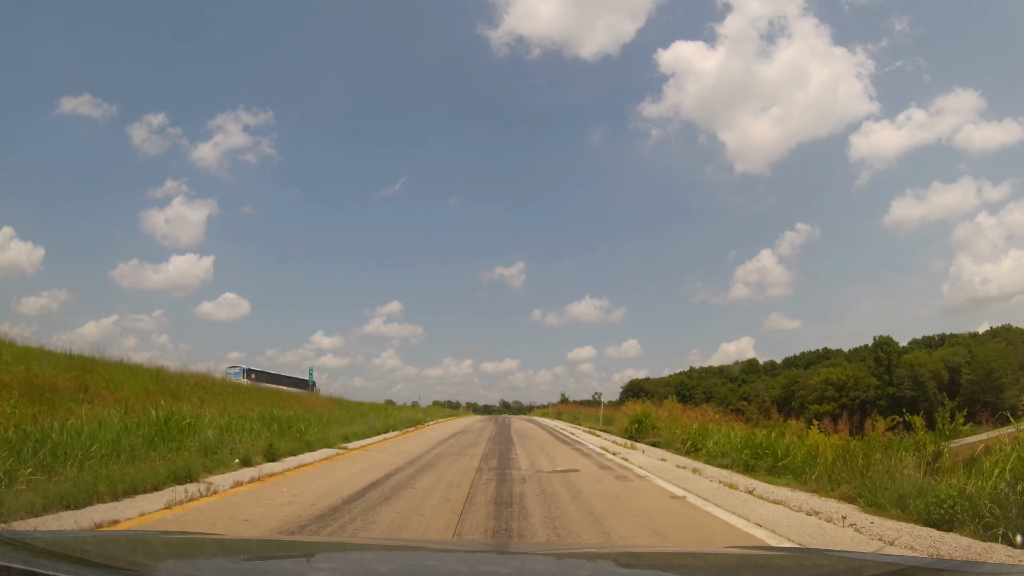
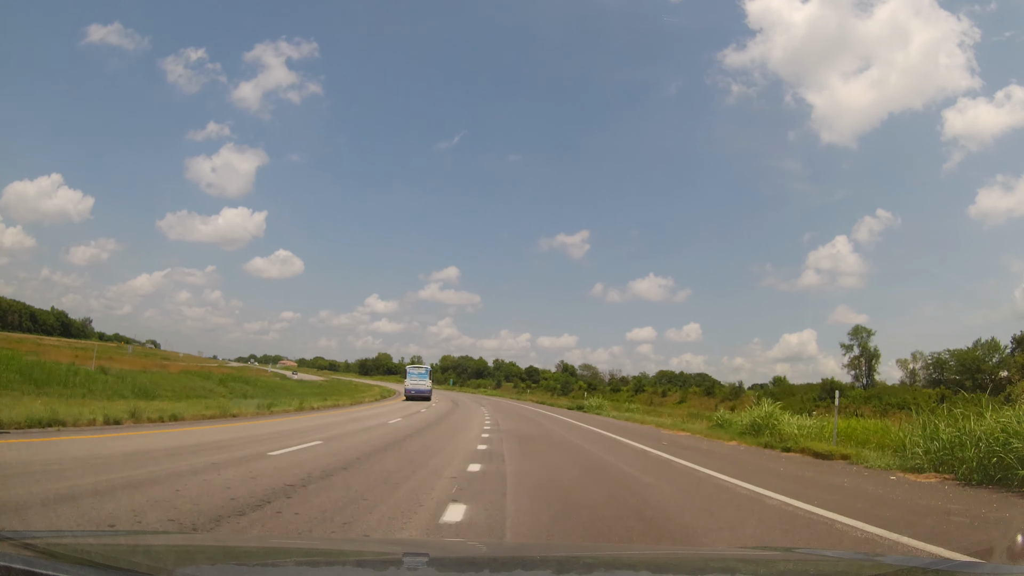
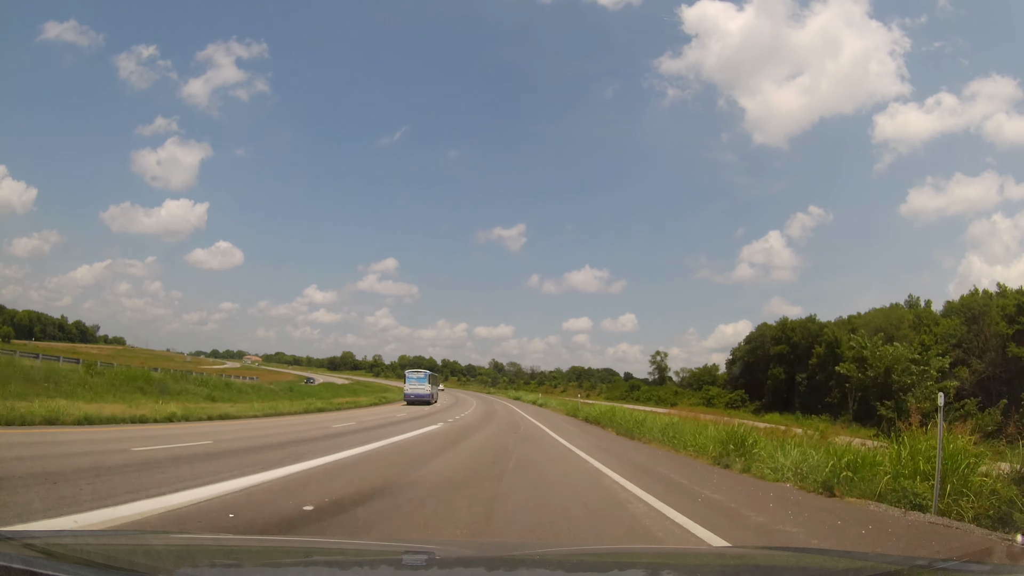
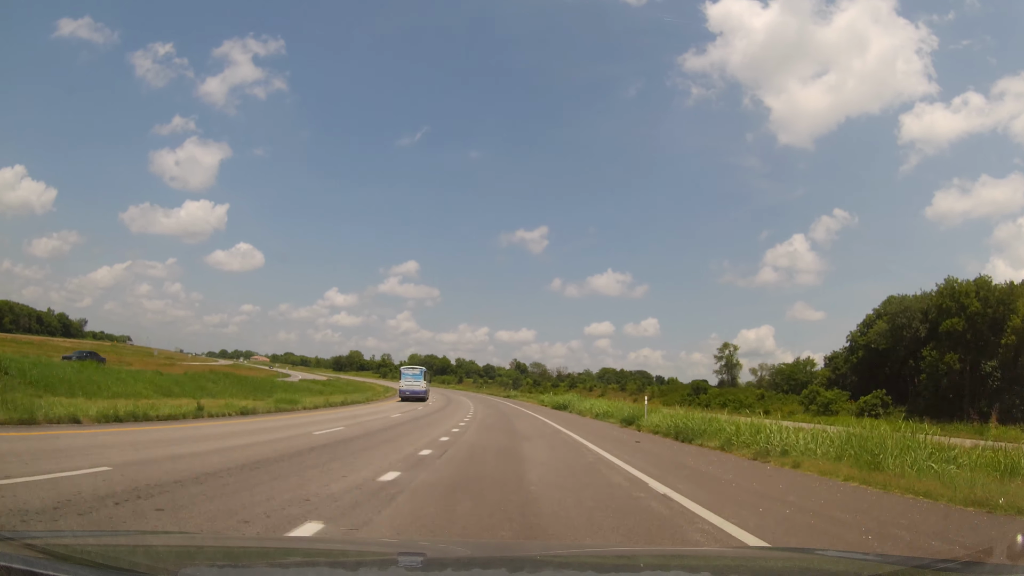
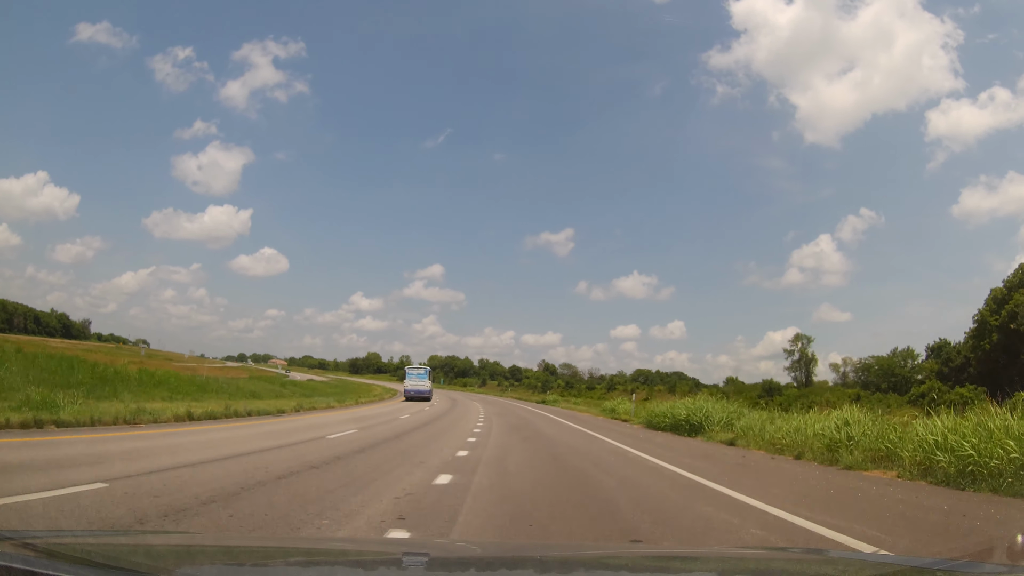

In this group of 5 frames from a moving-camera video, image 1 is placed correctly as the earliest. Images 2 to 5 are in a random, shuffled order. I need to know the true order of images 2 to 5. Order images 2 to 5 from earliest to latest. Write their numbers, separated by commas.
3, 4, 5, 2
